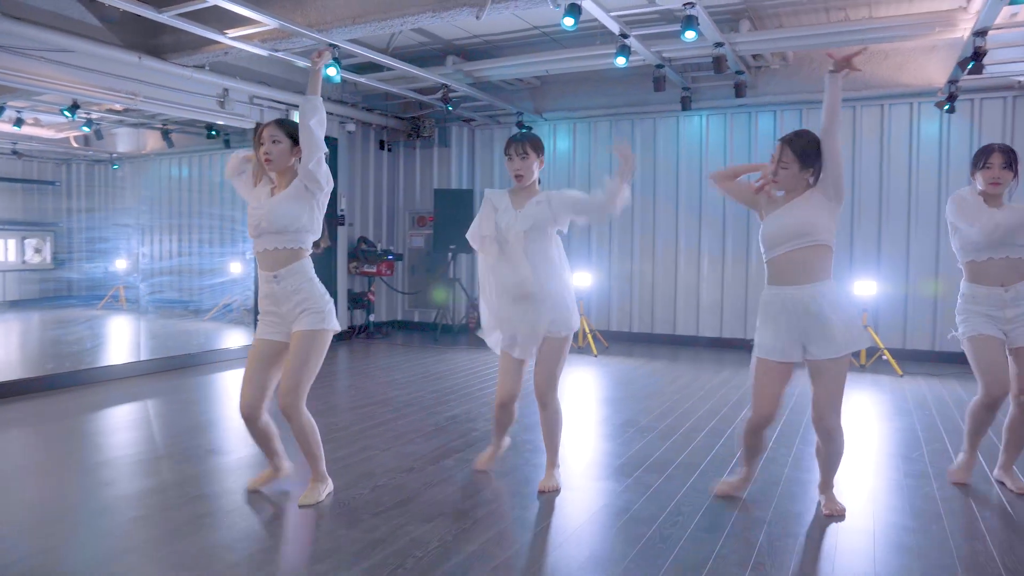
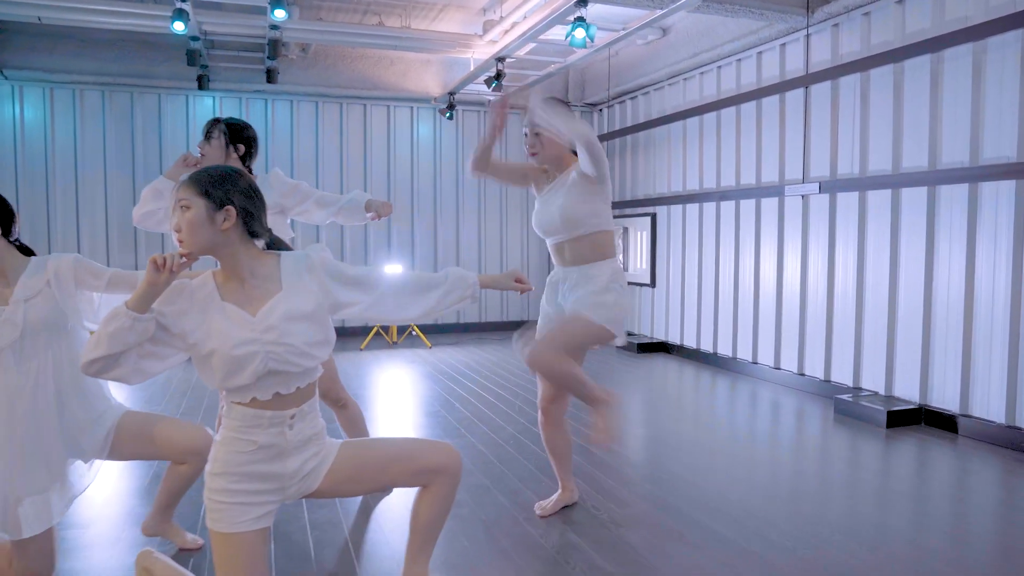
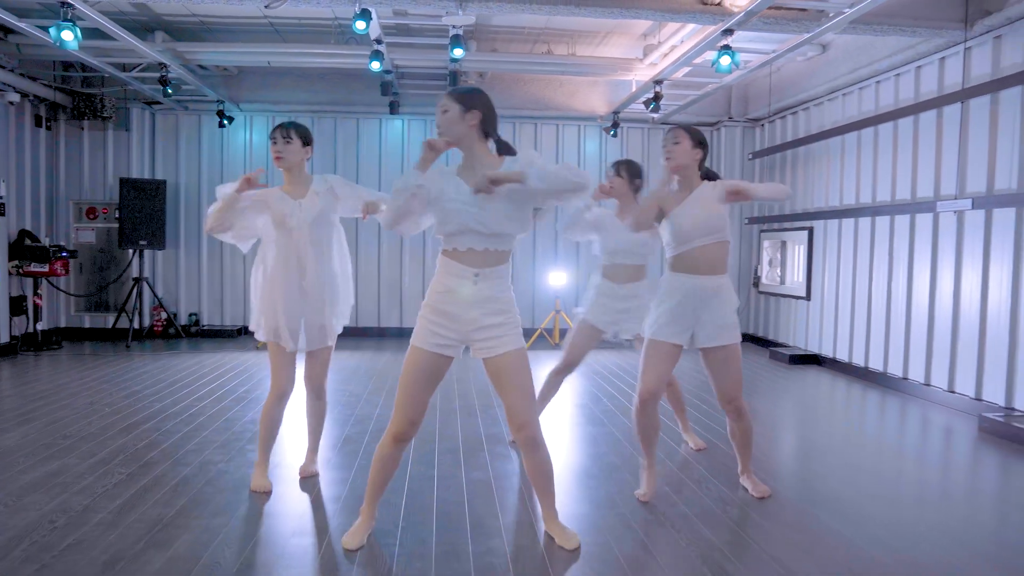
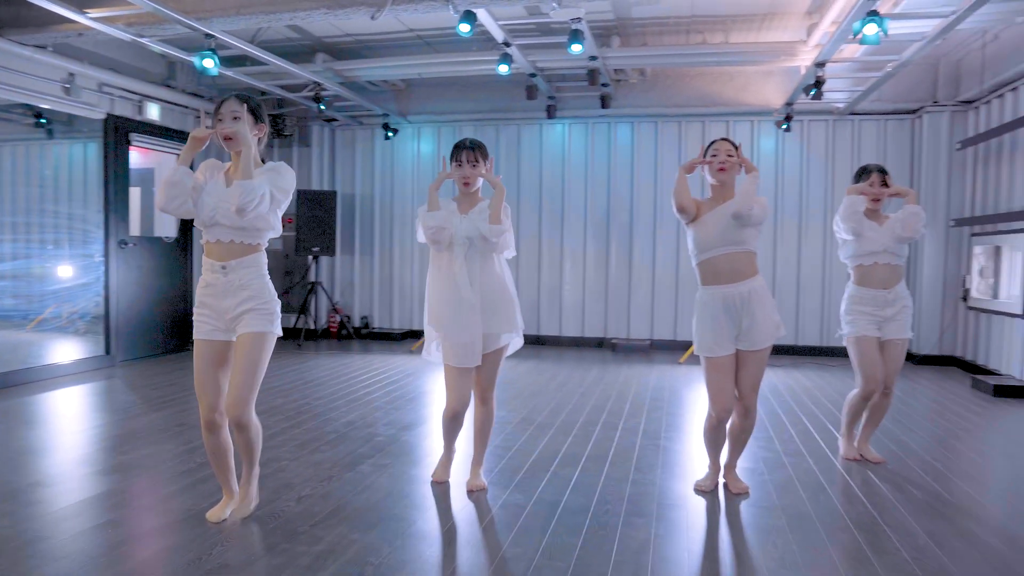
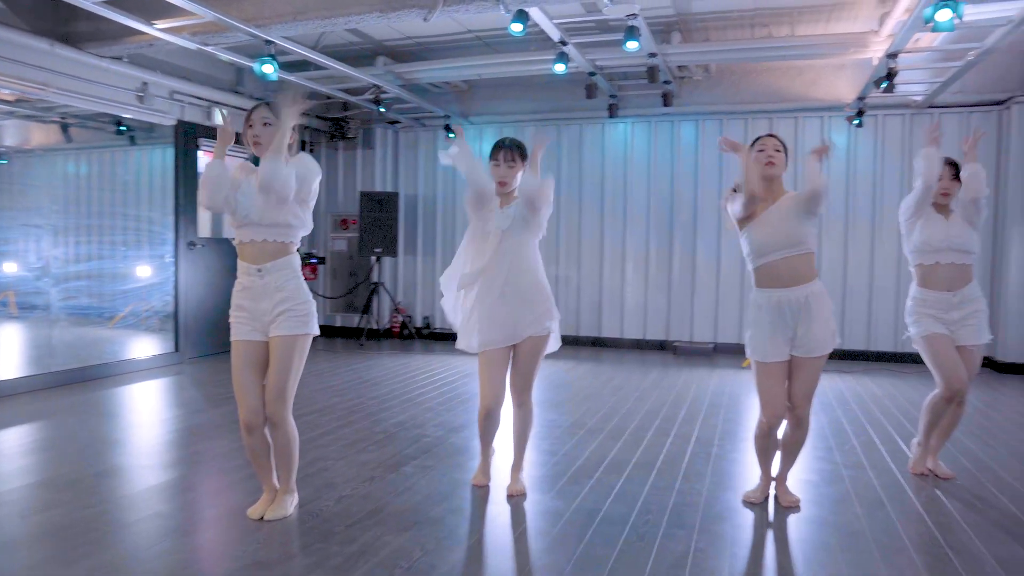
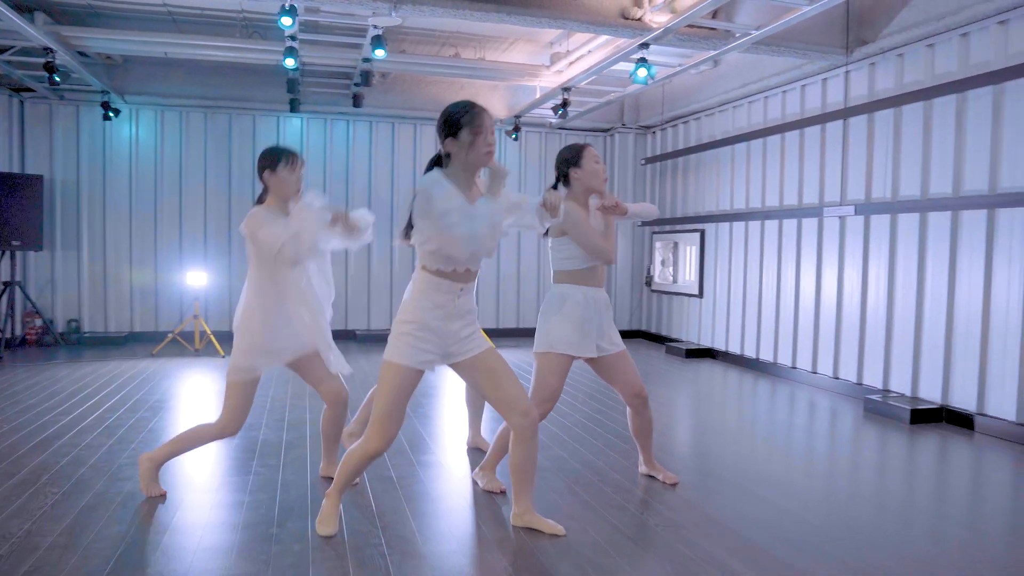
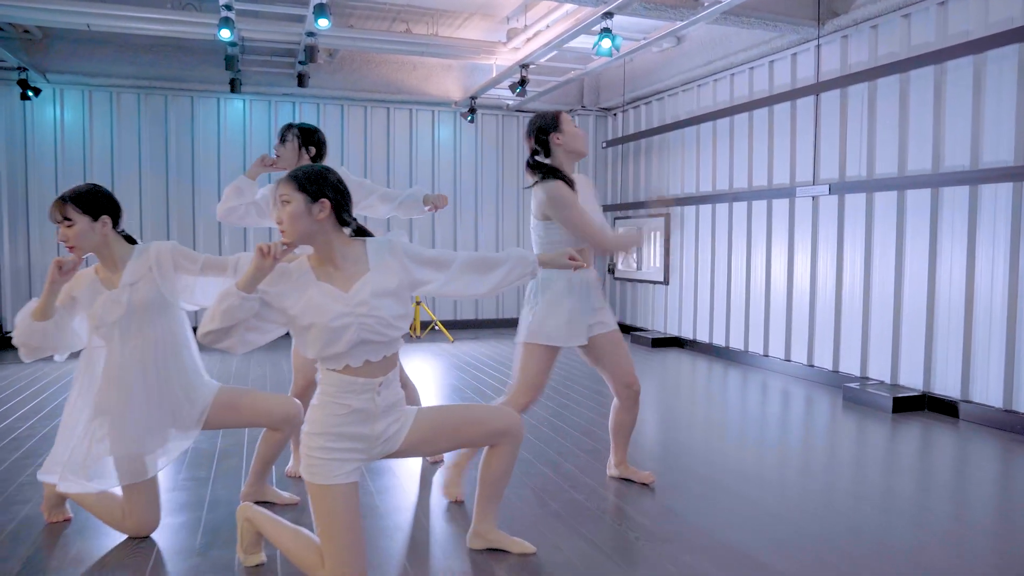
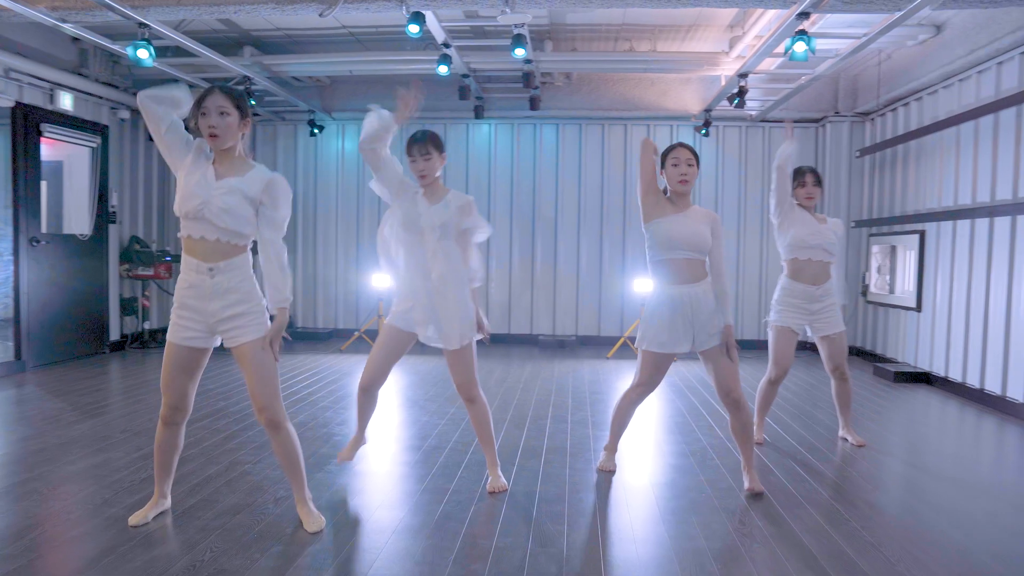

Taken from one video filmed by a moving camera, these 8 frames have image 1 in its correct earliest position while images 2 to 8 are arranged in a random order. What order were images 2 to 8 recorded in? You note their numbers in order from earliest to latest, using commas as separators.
5, 4, 8, 3, 6, 7, 2
